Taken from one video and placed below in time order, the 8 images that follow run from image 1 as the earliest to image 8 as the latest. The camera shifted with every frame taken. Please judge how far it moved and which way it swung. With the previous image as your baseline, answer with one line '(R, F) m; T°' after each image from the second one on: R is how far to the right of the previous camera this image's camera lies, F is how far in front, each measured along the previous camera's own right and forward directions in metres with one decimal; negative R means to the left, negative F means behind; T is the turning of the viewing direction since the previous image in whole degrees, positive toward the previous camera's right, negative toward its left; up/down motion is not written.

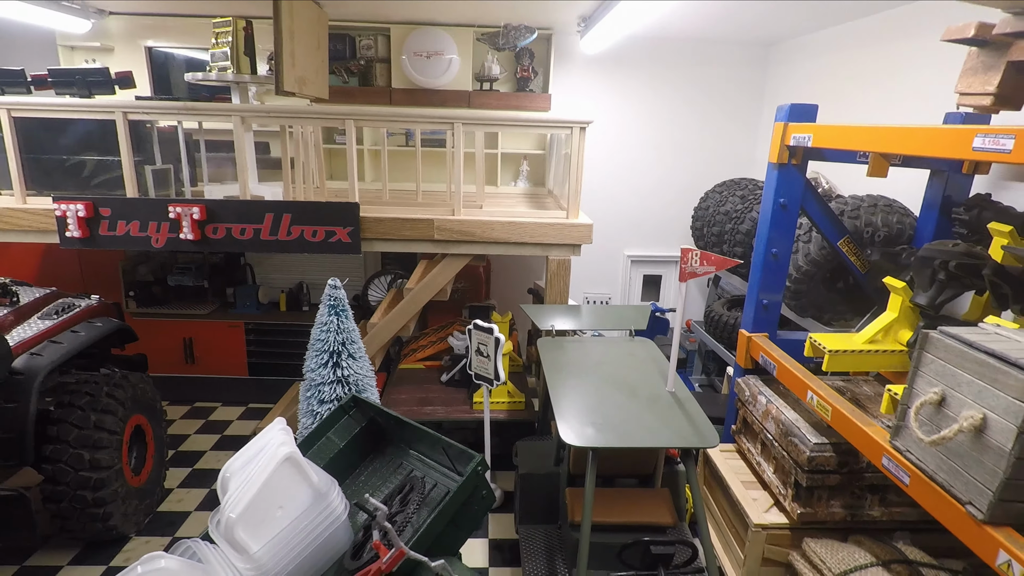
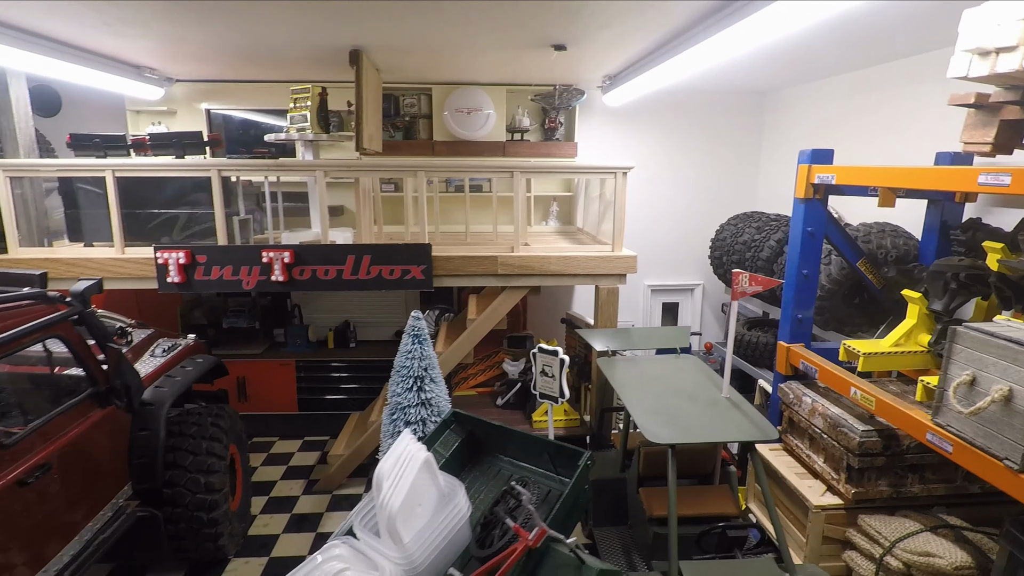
(-0.4, -0.3) m; +2°
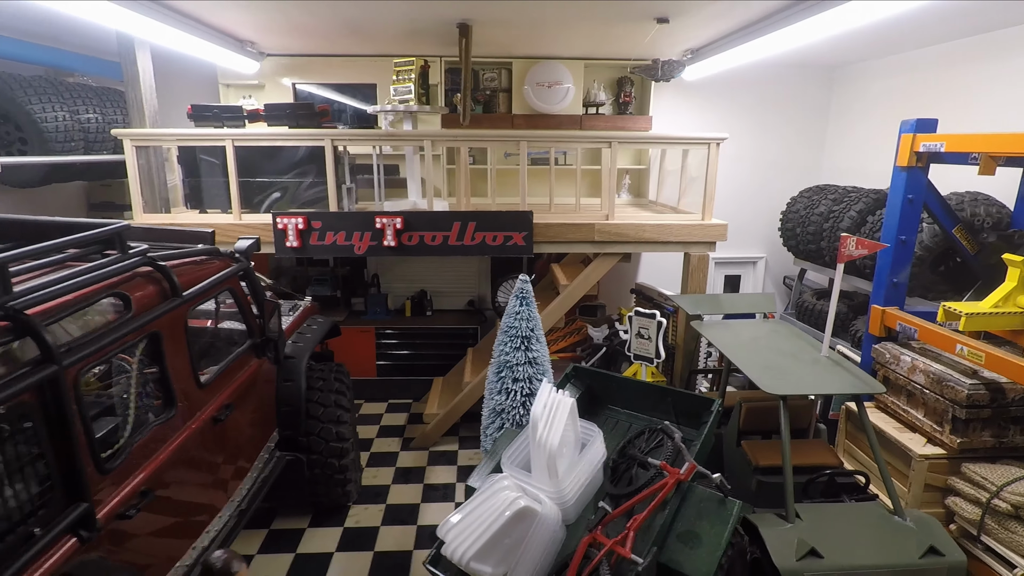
(-0.5, -0.2) m; -1°
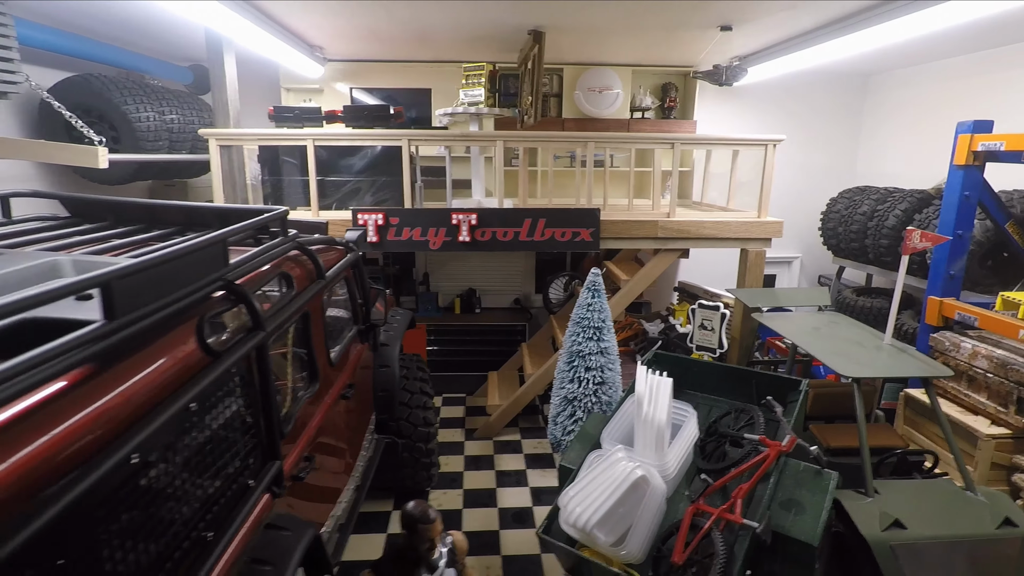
(-0.4, -0.1) m; +1°
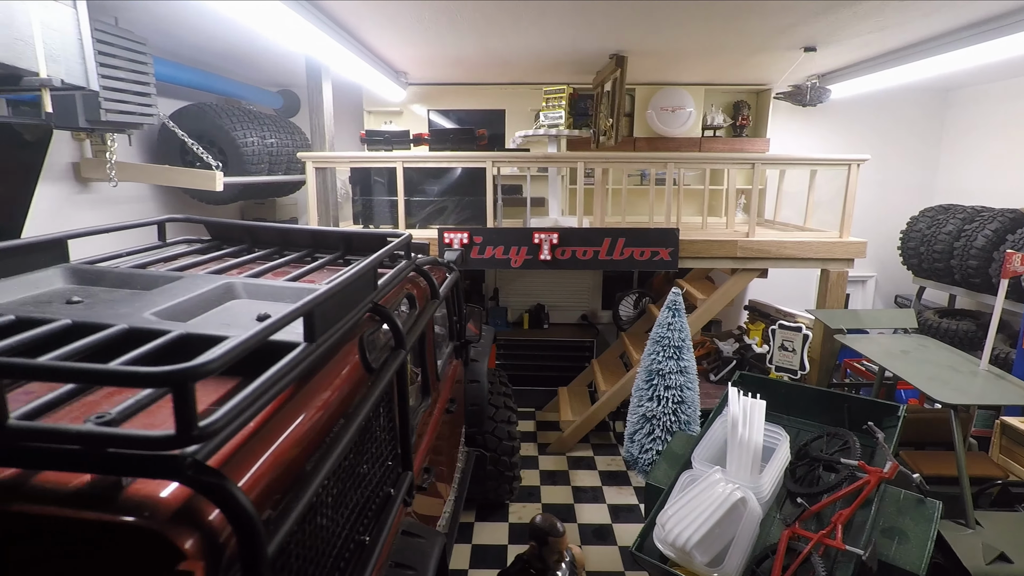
(-0.2, -0.1) m; -4°
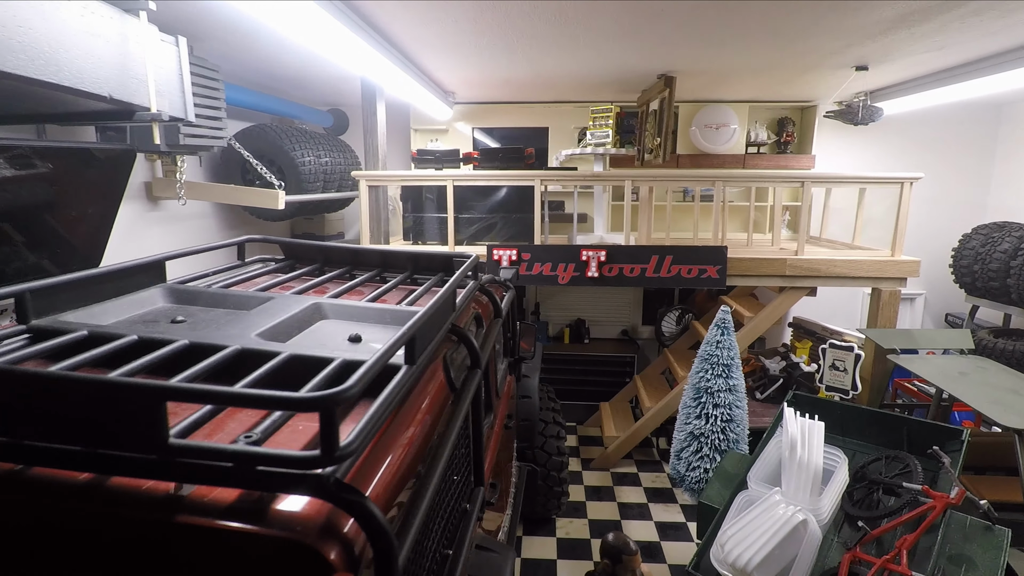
(-0.1, -0.1) m; -3°
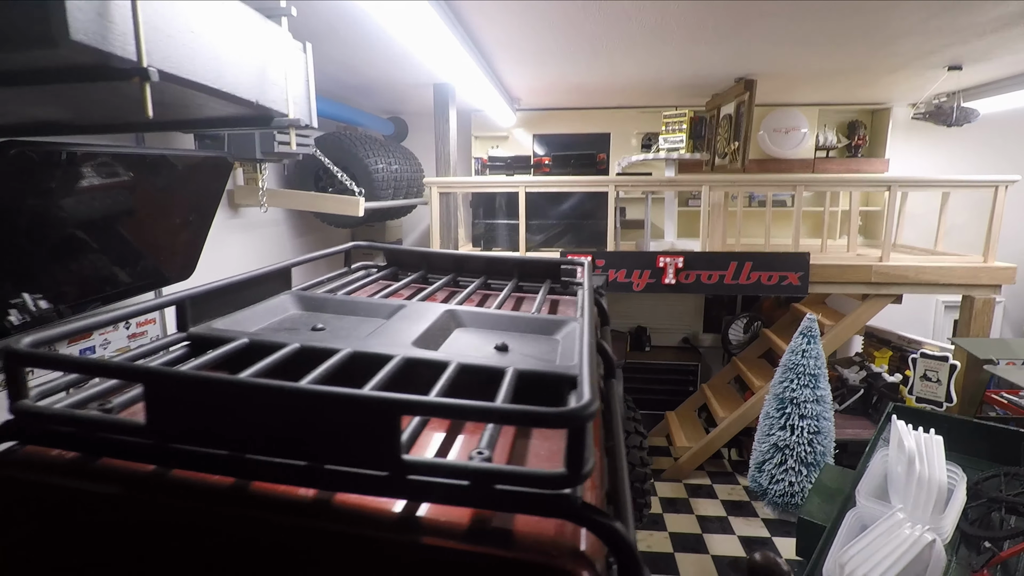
(-0.3, 0.0) m; -2°
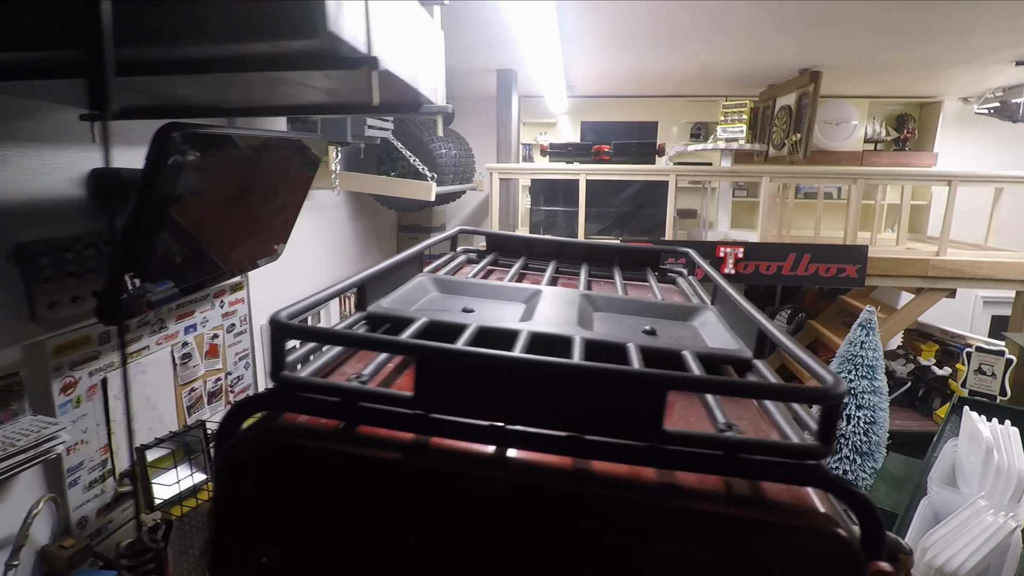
(-0.4, -0.1) m; 0°
